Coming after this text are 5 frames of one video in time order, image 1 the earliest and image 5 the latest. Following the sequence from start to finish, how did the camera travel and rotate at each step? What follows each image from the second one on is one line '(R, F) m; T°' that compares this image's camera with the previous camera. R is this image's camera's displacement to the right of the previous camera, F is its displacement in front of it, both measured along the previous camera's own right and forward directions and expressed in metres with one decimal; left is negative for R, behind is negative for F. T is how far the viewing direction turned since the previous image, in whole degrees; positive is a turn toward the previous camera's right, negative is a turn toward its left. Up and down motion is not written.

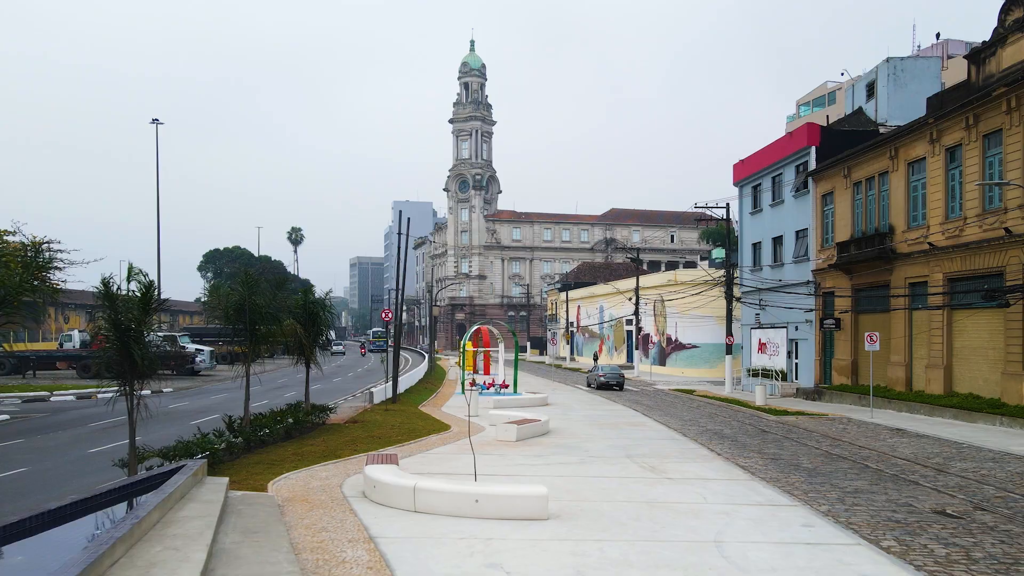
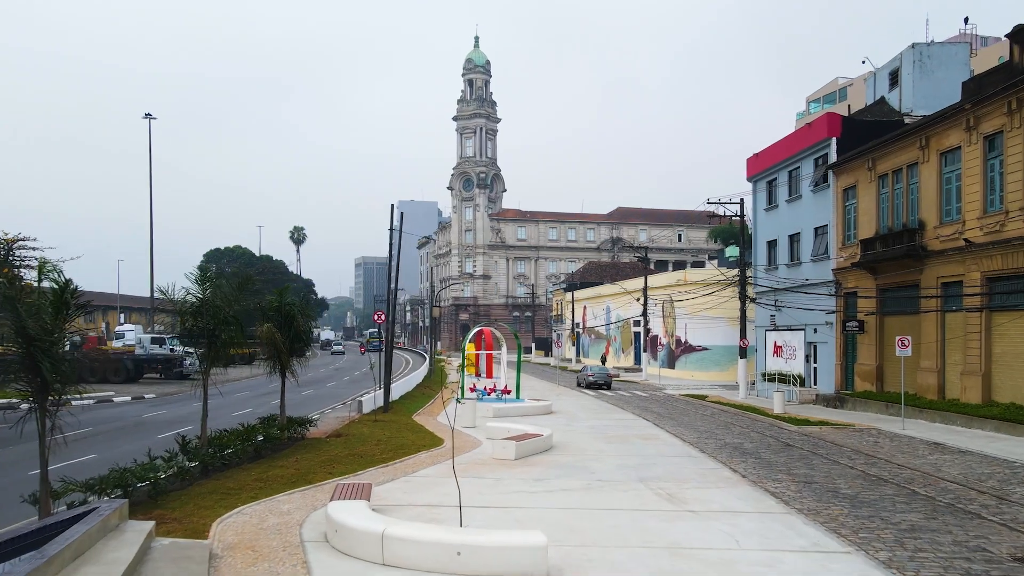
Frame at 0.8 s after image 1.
(+0.2, +2.0) m; 0°
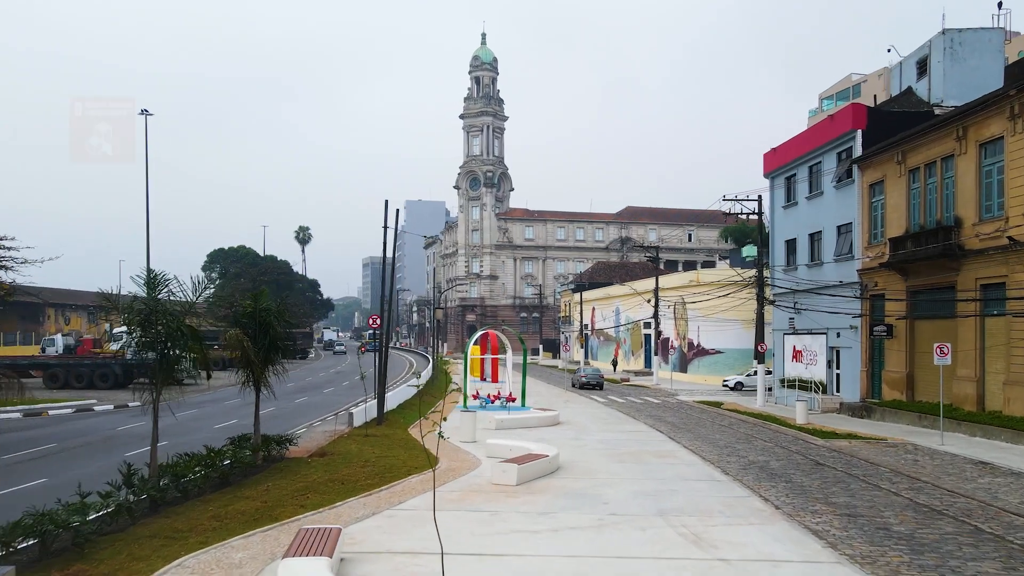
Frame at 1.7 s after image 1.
(+0.1, +1.9) m; -1°
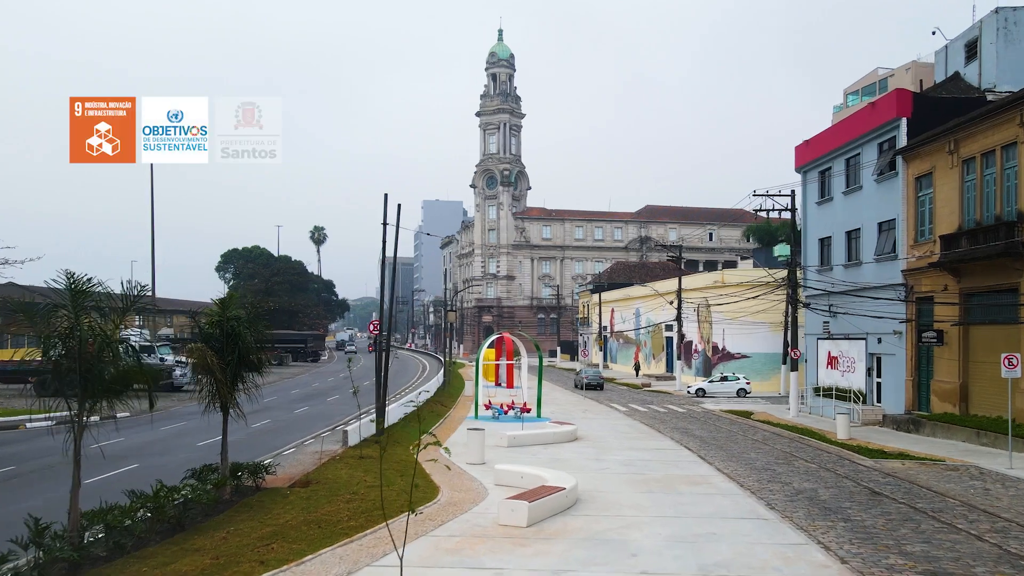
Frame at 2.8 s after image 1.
(+0.1, +2.3) m; -1°
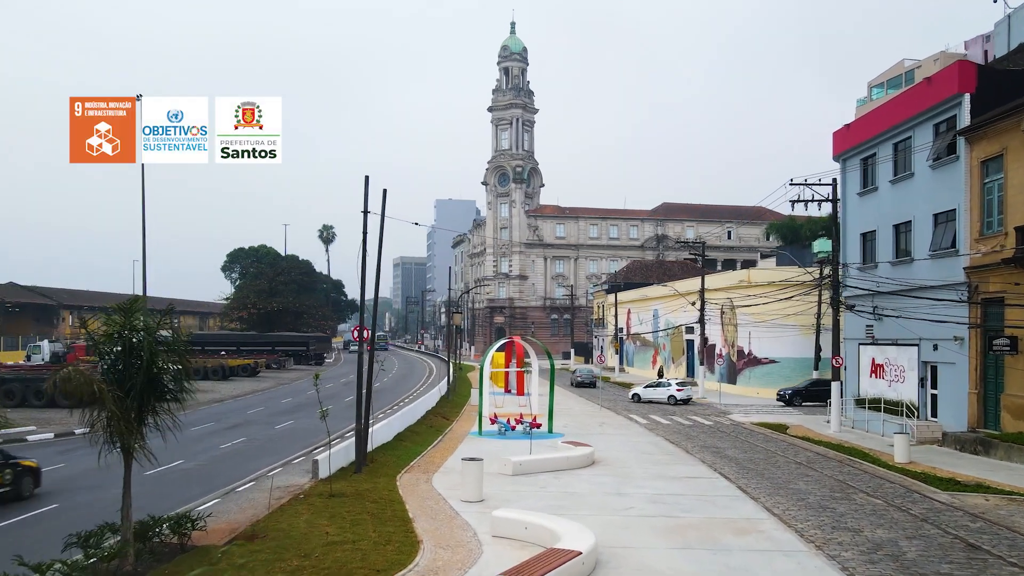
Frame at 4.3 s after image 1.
(+0.2, +3.4) m; -1°
